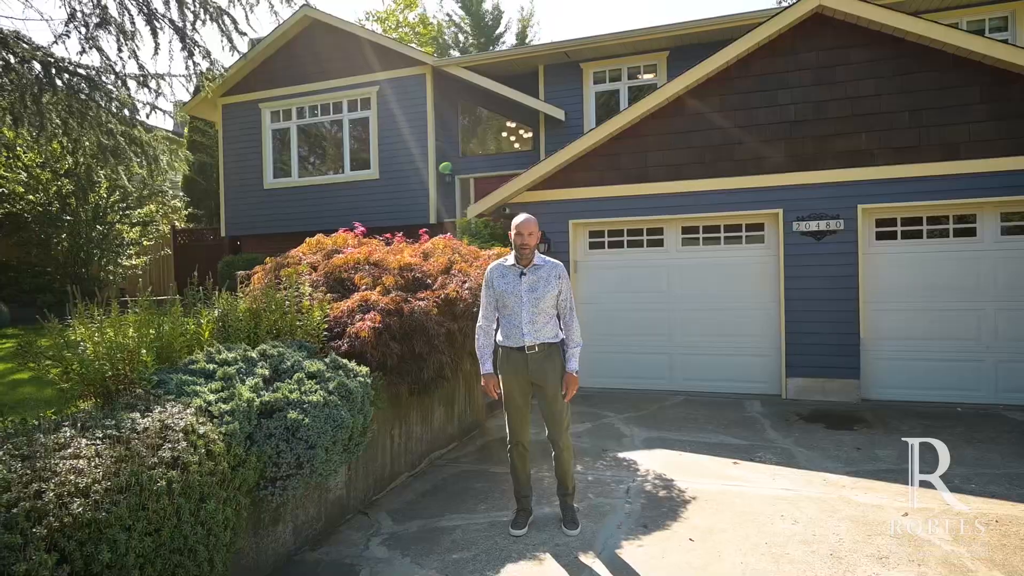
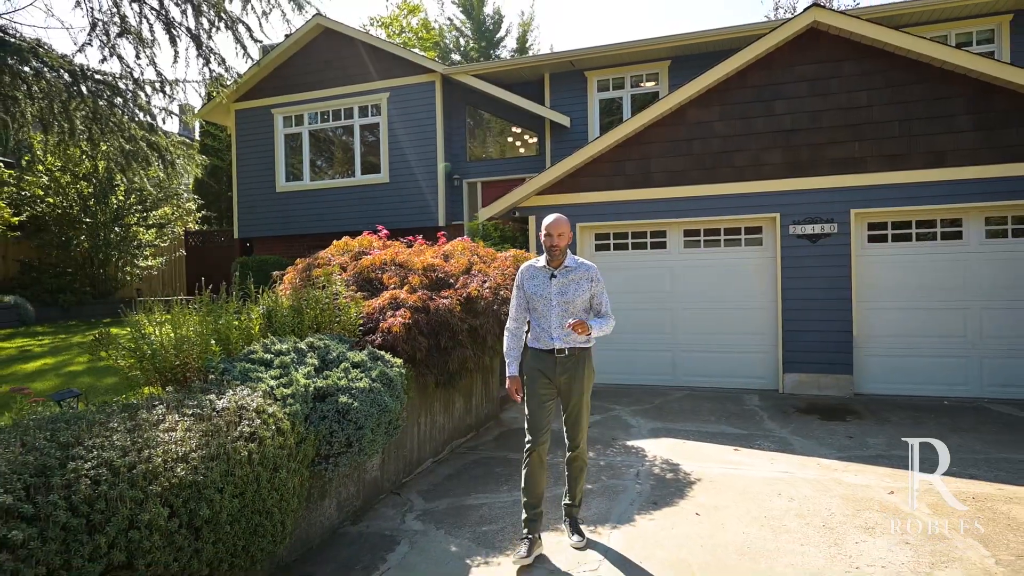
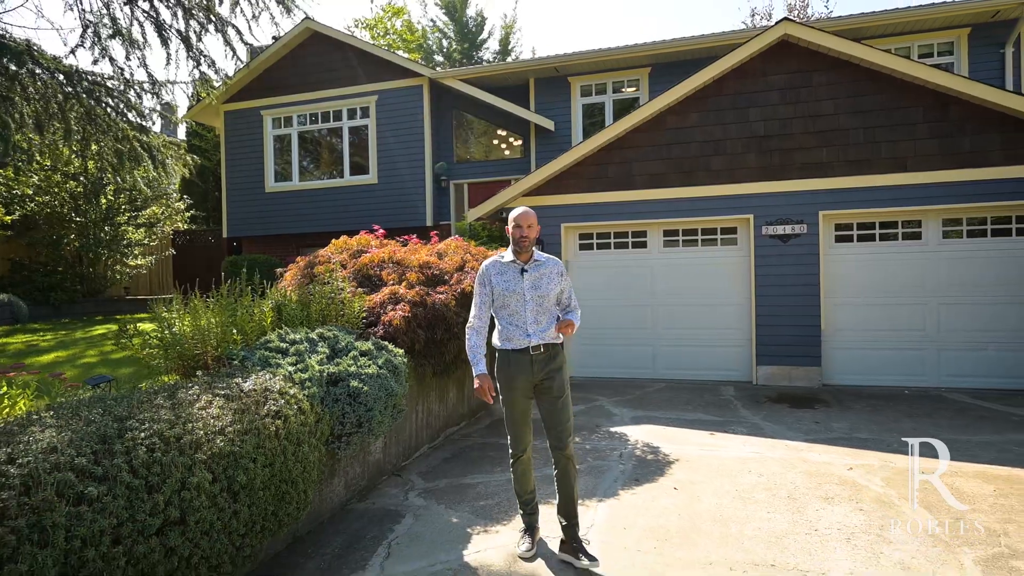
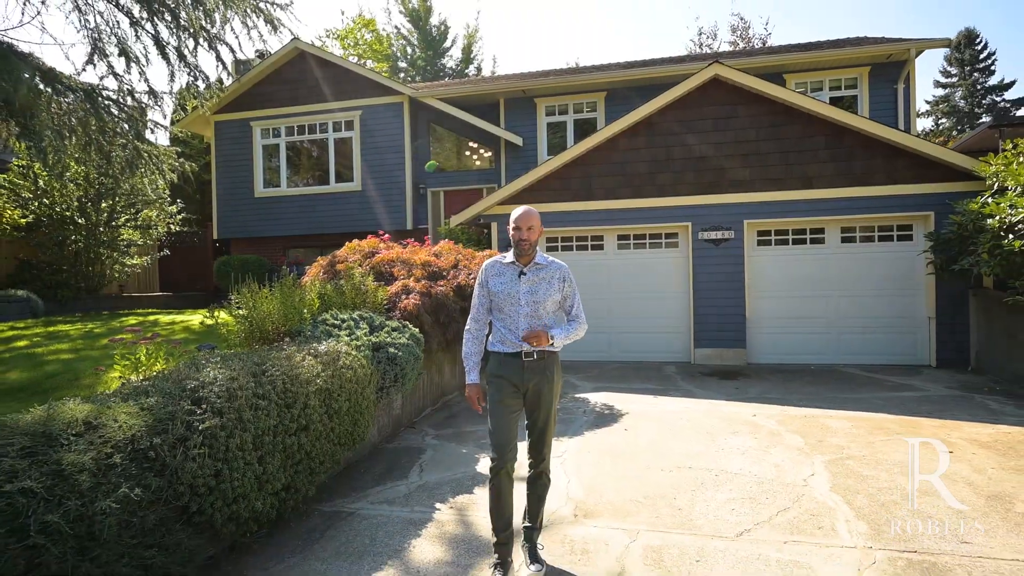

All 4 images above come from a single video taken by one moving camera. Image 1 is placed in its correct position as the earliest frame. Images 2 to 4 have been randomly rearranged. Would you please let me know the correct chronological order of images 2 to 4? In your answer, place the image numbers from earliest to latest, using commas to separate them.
2, 3, 4
